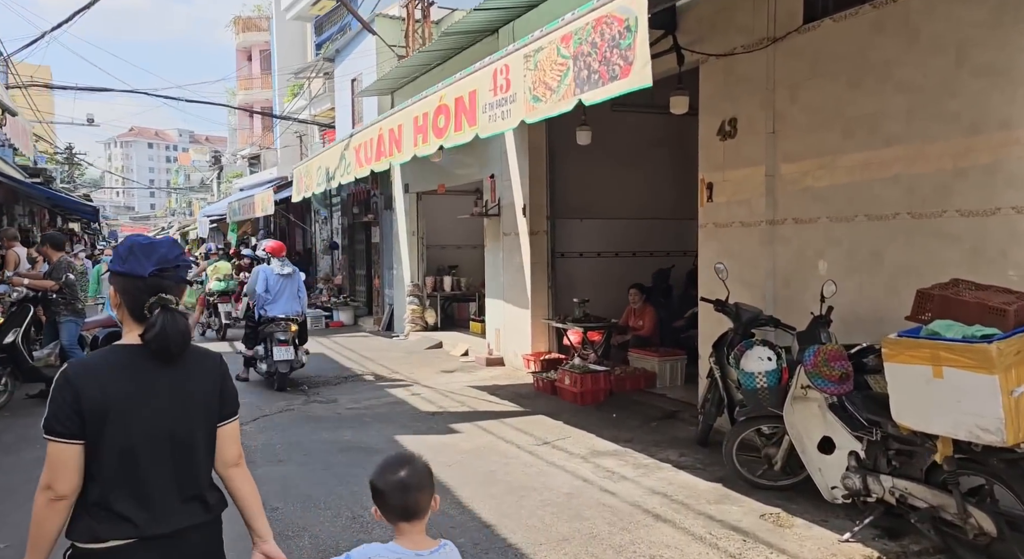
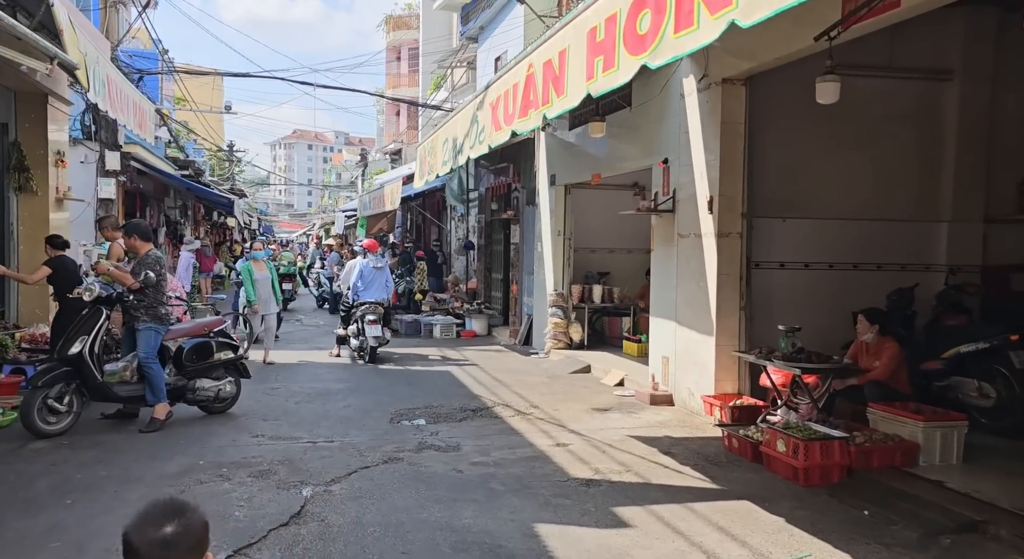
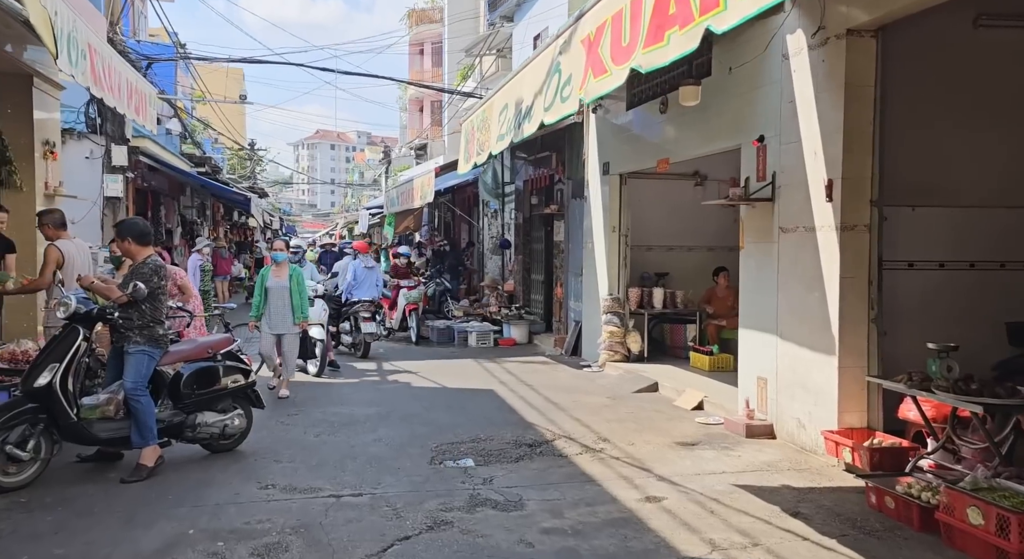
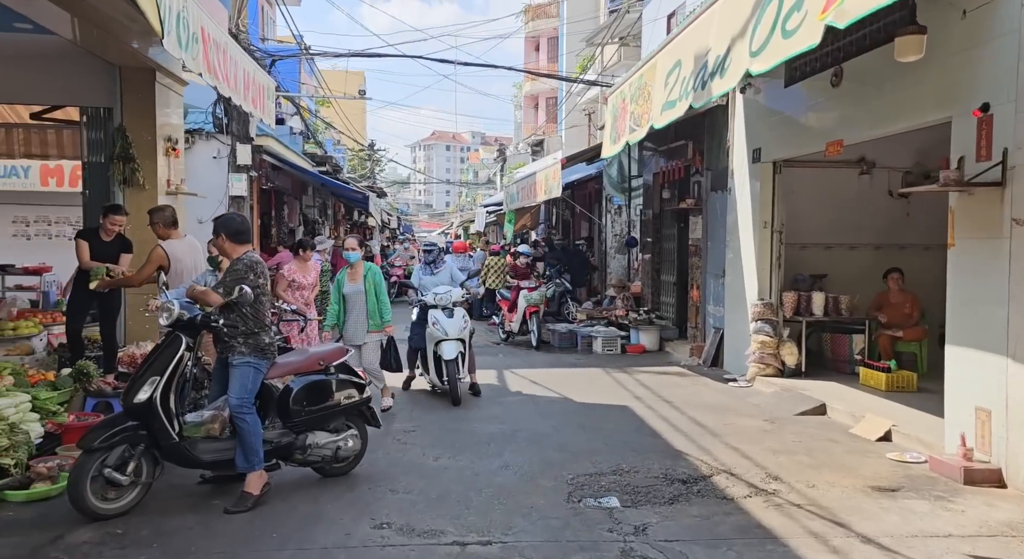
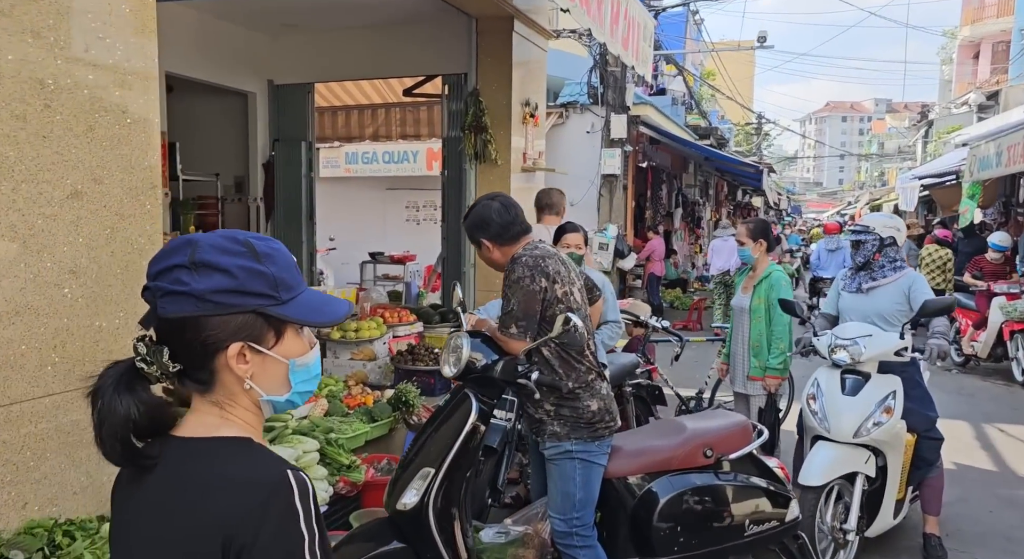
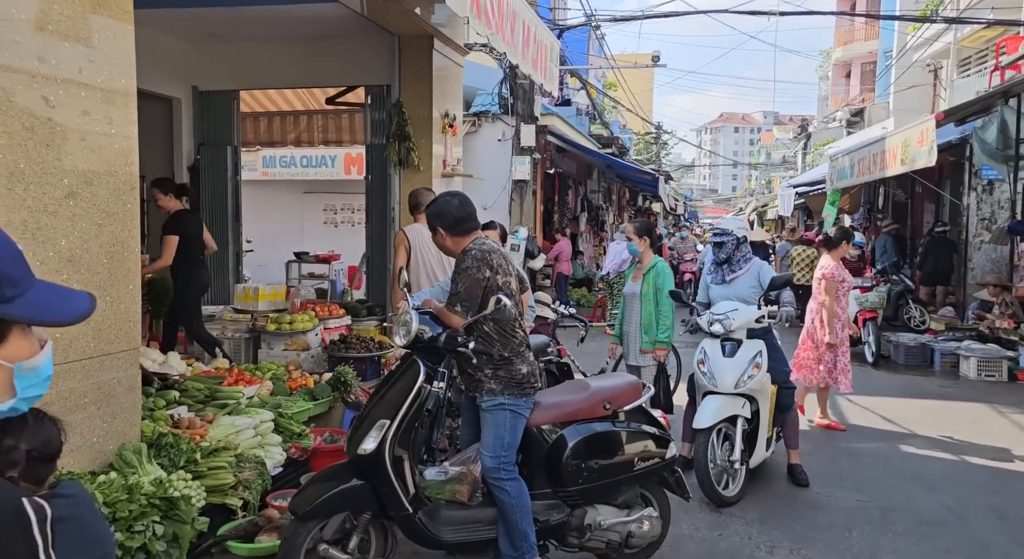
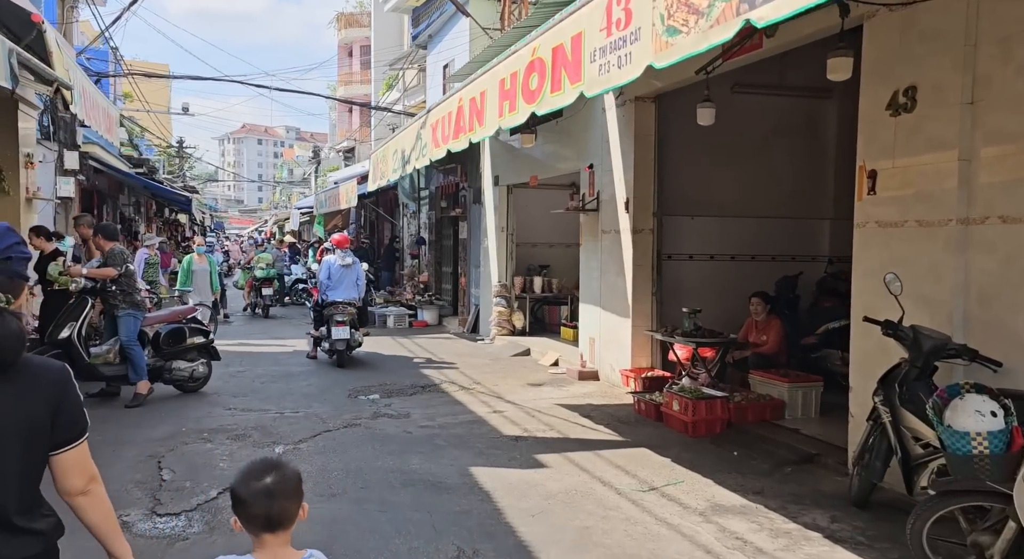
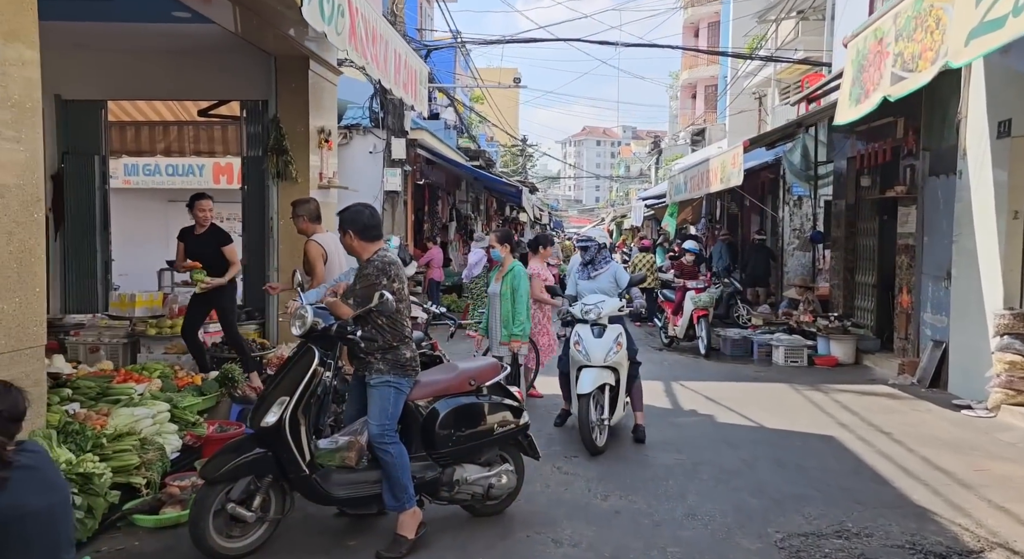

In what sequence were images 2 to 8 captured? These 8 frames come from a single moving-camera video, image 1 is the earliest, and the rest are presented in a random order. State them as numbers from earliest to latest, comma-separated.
7, 2, 3, 4, 8, 6, 5
